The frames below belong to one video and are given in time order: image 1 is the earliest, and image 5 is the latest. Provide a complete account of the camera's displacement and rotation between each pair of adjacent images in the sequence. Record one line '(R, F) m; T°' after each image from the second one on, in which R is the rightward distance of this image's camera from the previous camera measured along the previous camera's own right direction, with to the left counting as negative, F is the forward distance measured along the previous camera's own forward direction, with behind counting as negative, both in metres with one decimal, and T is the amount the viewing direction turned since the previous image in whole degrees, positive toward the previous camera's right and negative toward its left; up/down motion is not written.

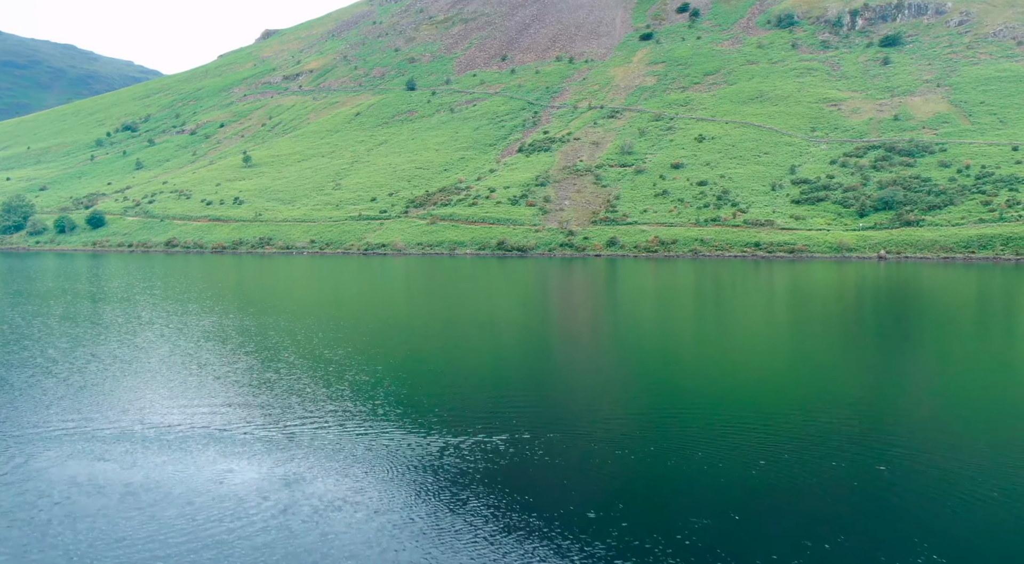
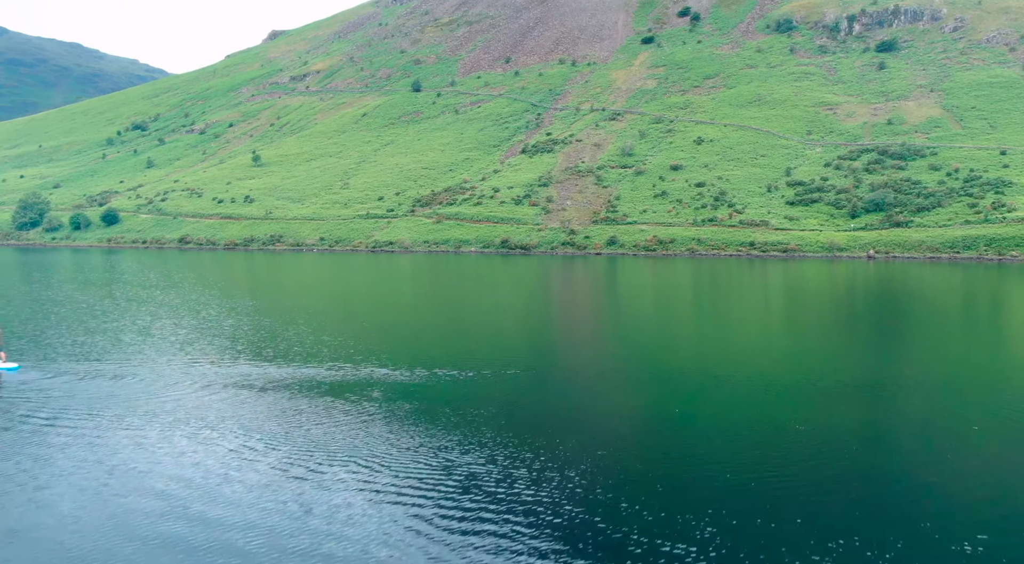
(-0.2, -3.3) m; 0°
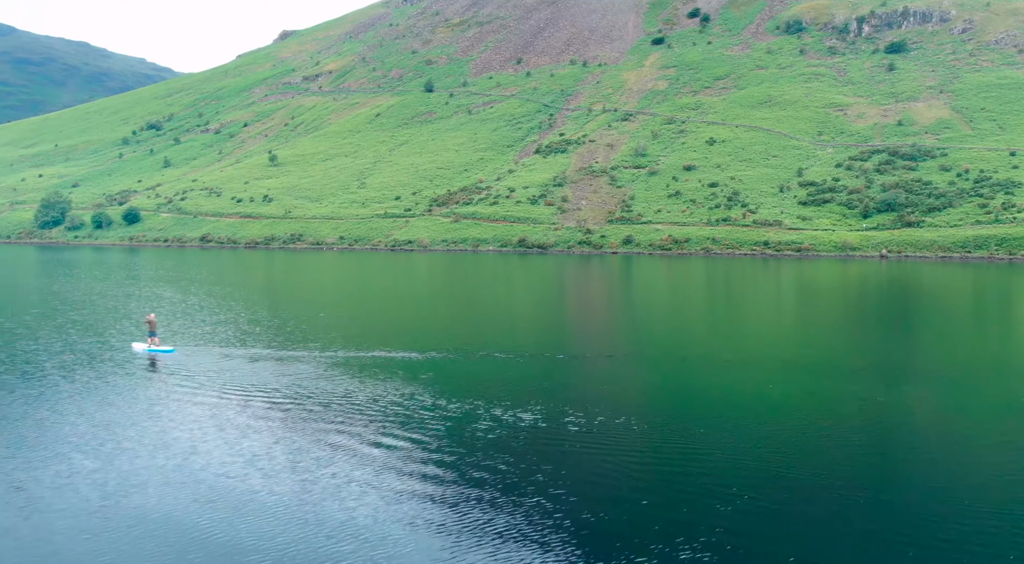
(-1.6, -2.0) m; 0°
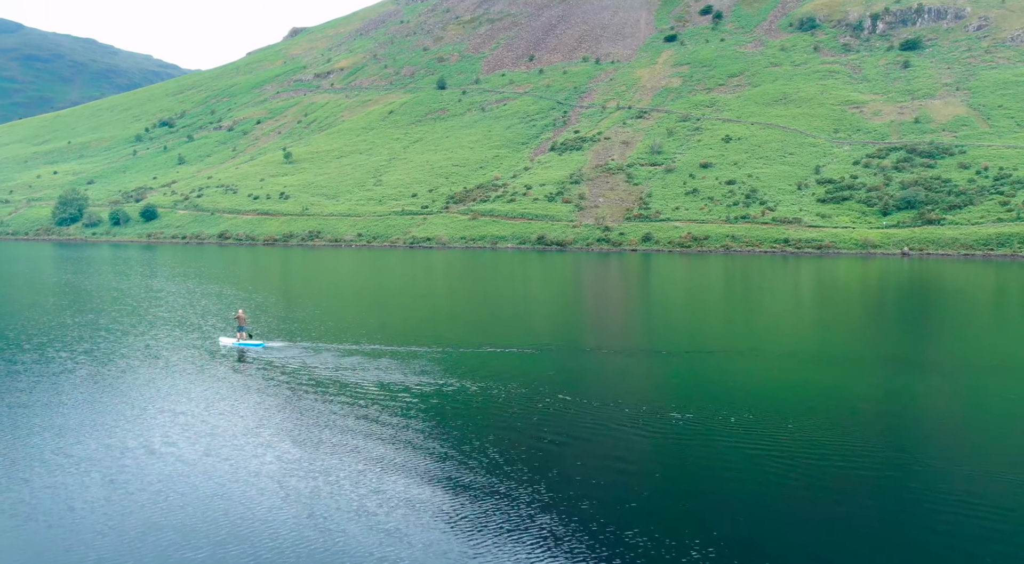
(-1.8, -0.3) m; 0°
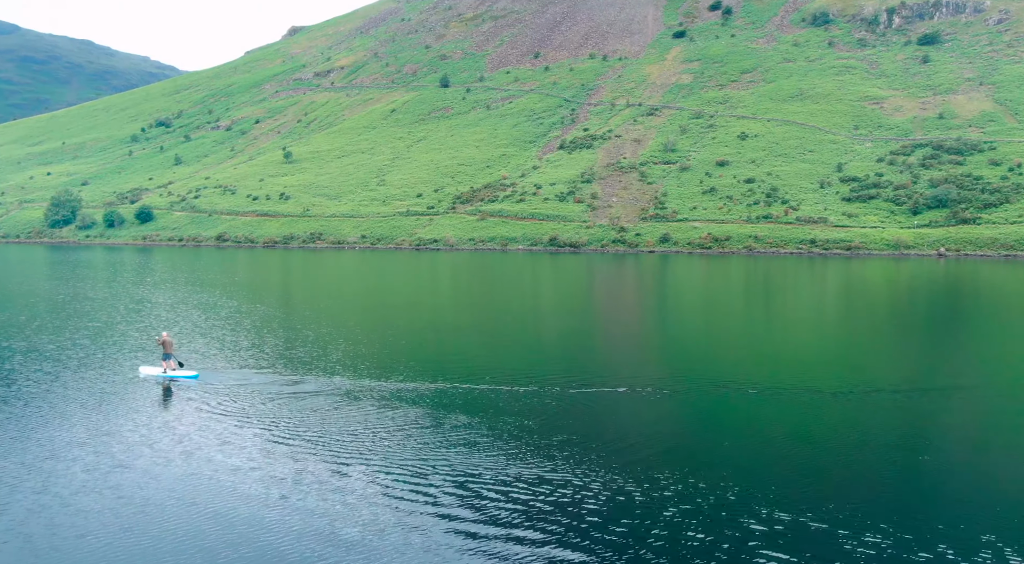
(-1.5, +4.5) m; 0°
